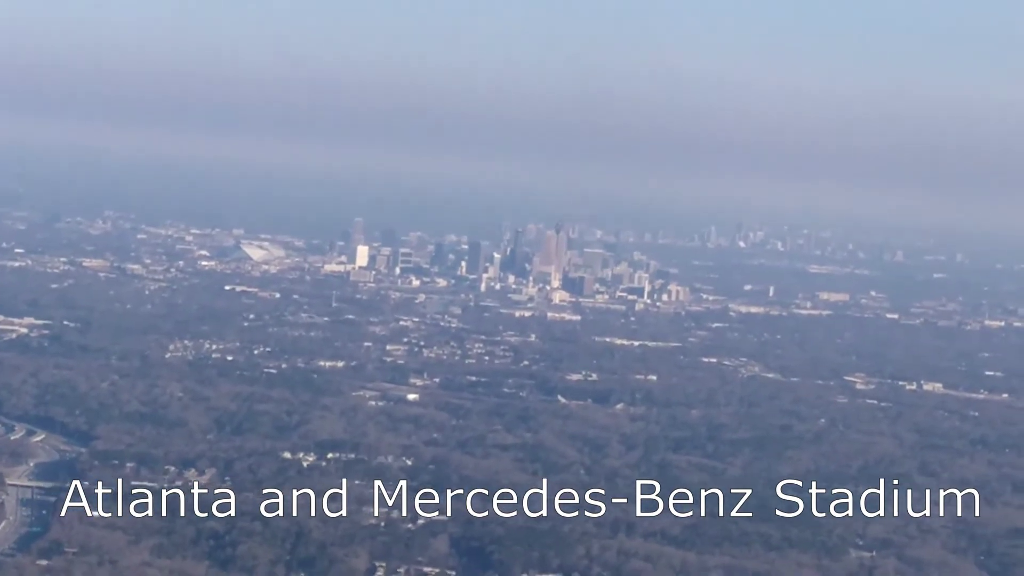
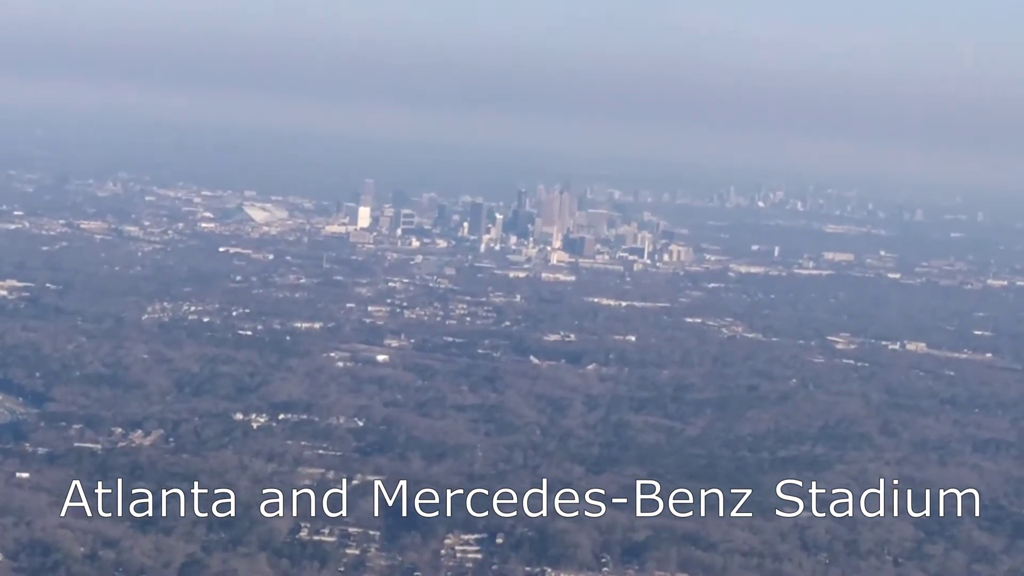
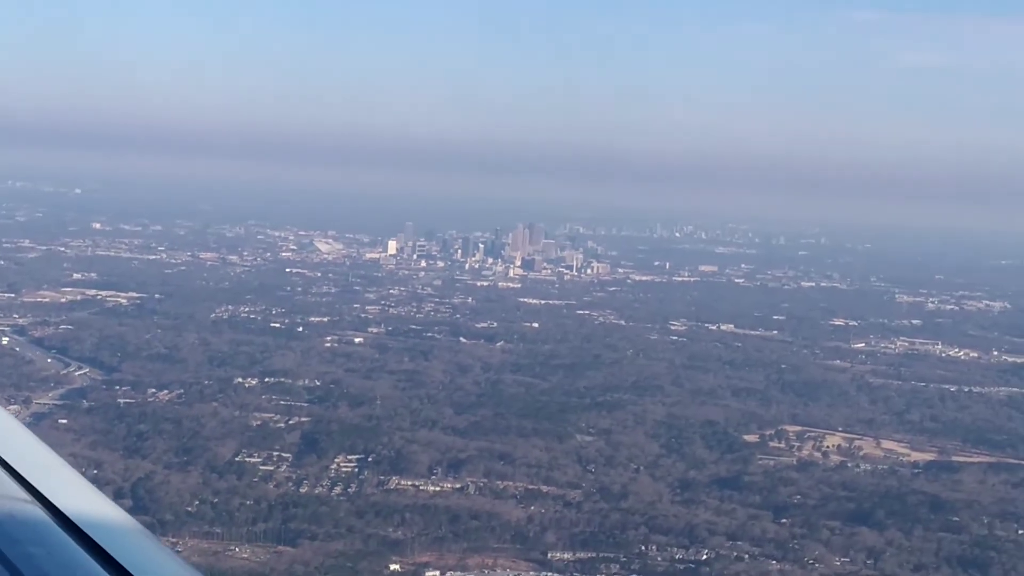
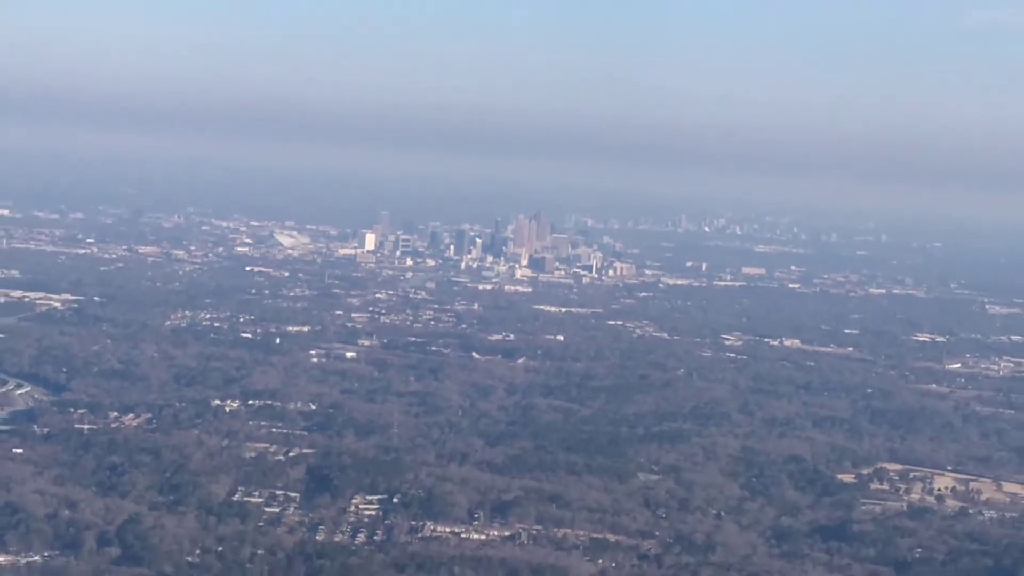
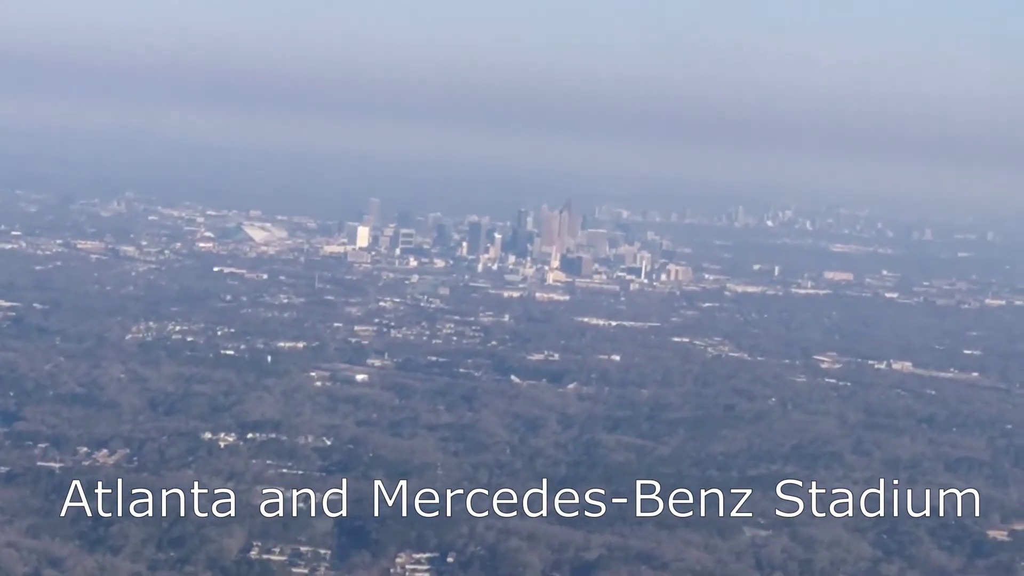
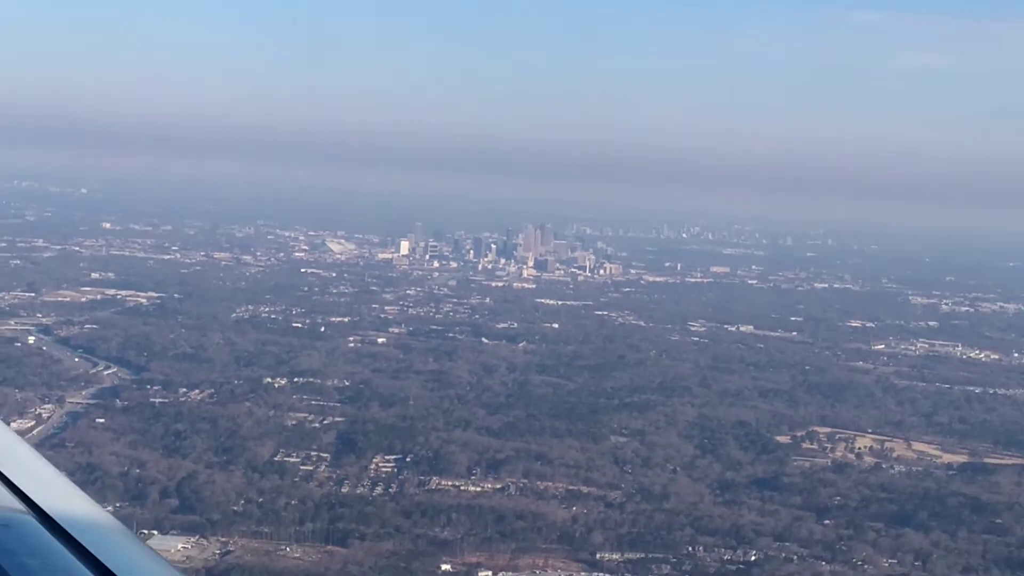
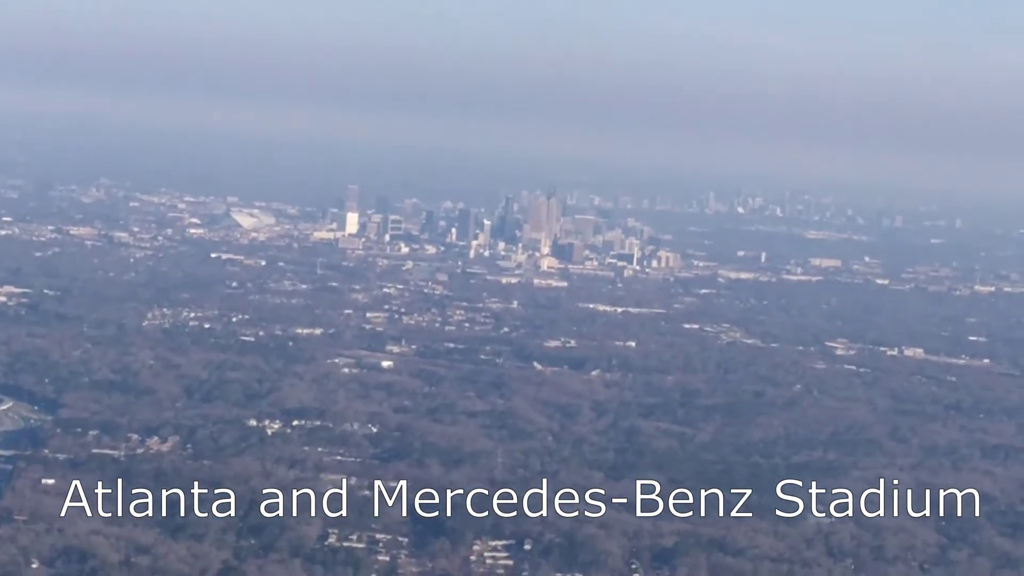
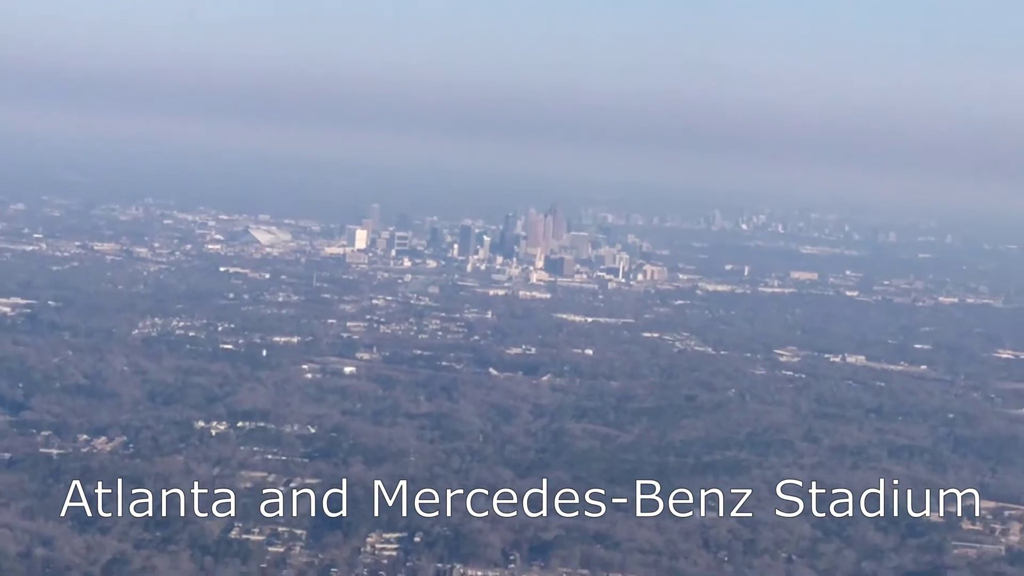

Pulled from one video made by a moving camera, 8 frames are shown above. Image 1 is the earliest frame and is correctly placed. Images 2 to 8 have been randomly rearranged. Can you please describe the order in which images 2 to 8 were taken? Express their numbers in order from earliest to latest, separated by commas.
7, 2, 5, 8, 4, 6, 3
